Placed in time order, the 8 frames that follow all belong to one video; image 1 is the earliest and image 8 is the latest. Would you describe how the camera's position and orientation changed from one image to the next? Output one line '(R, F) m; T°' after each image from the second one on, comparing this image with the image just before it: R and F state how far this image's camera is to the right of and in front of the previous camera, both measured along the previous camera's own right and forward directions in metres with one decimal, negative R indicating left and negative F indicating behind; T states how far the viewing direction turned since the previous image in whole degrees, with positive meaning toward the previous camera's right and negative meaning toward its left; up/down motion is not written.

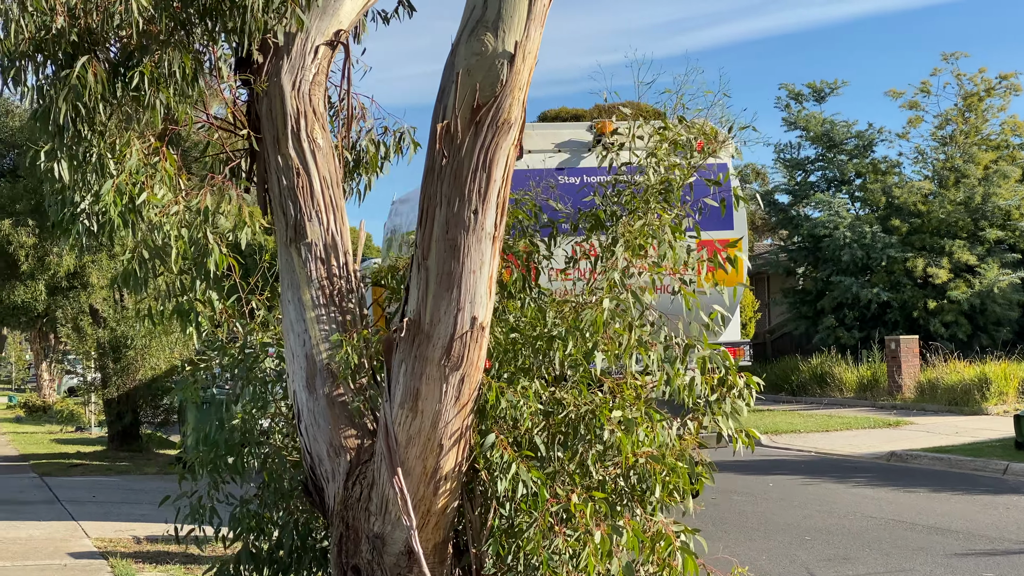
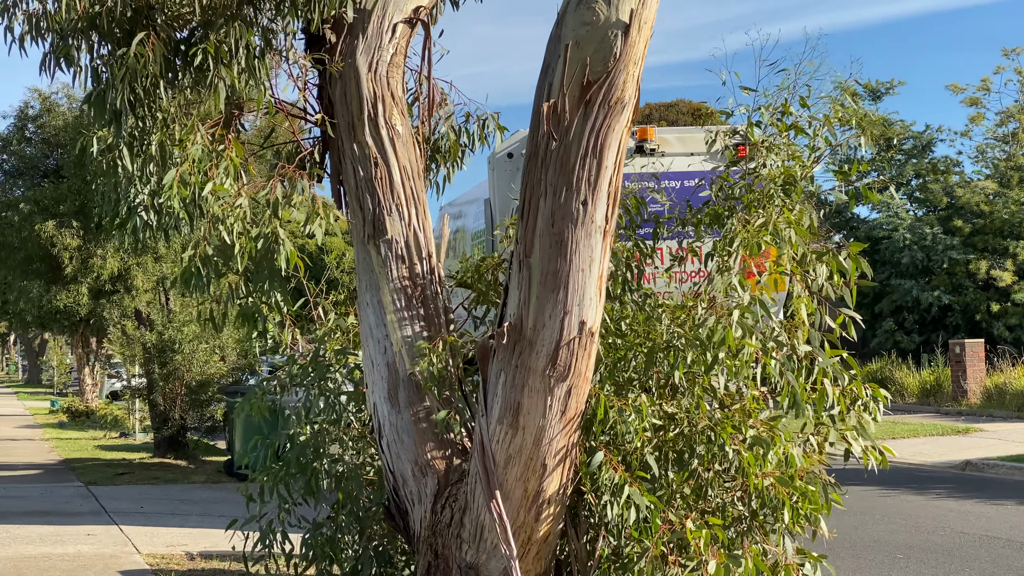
(-0.3, +0.4) m; -2°
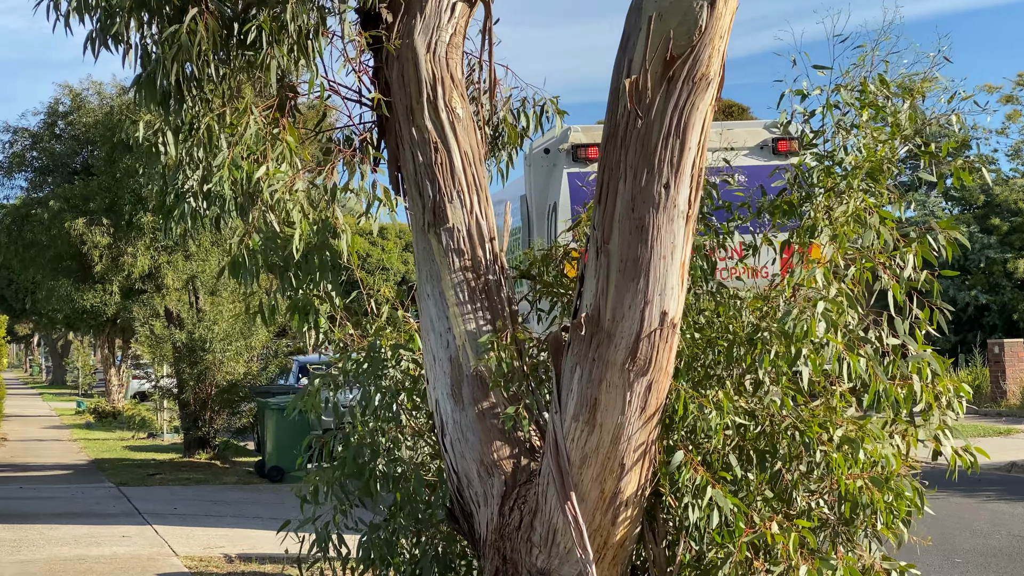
(-0.2, +0.2) m; -1°
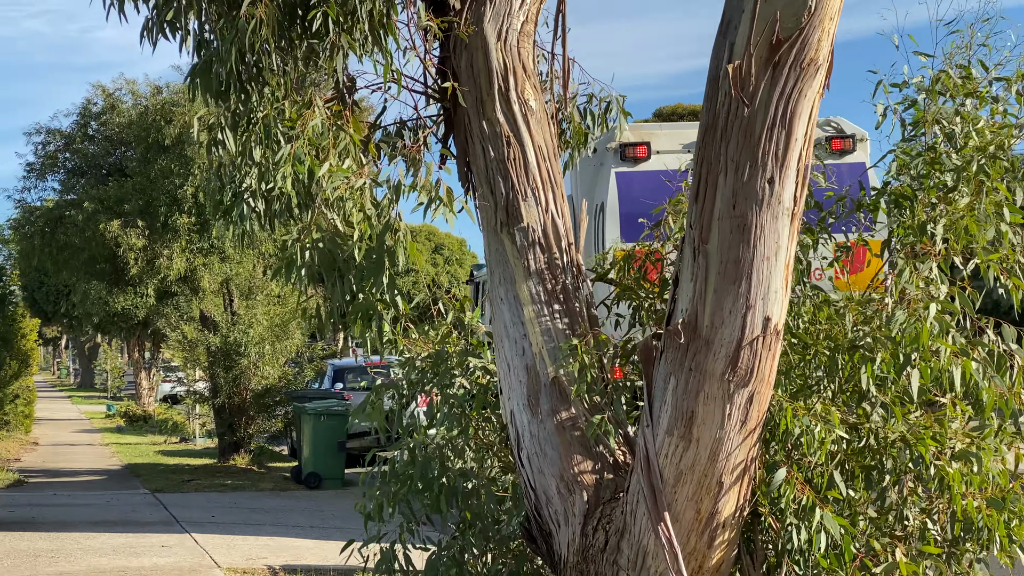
(-0.2, +0.2) m; -1°
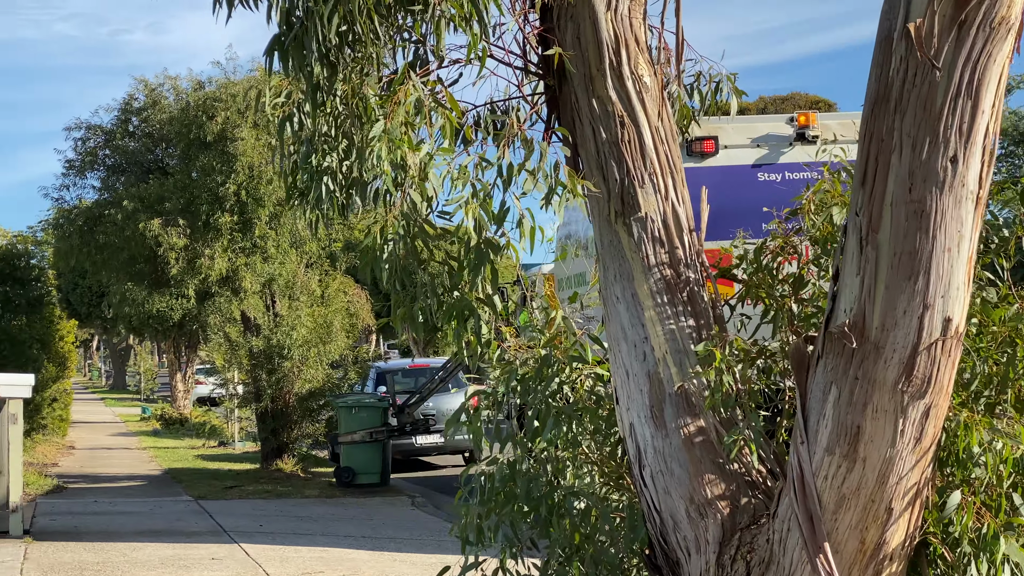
(-0.3, +0.4) m; -1°
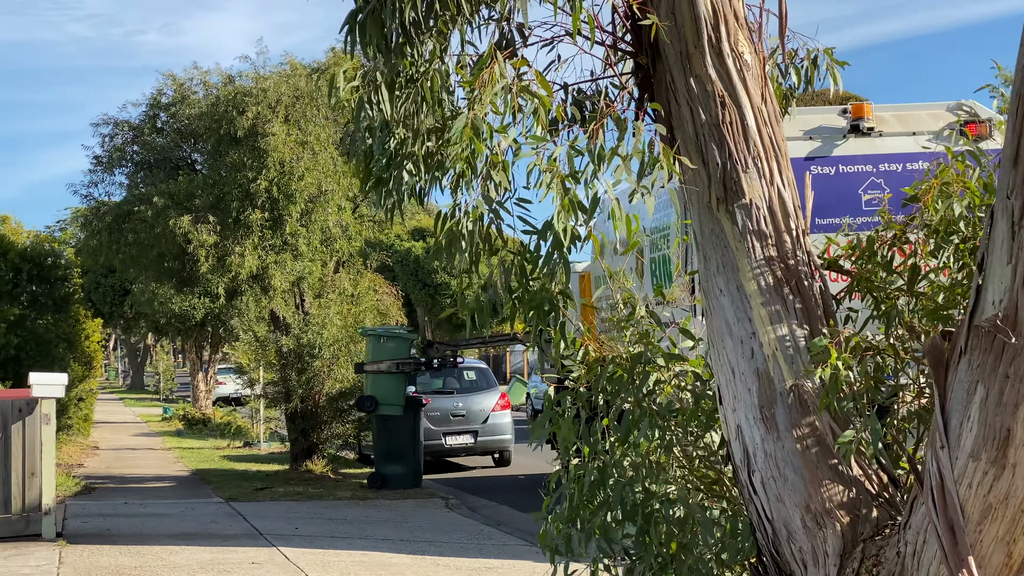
(-0.3, +0.2) m; -1°
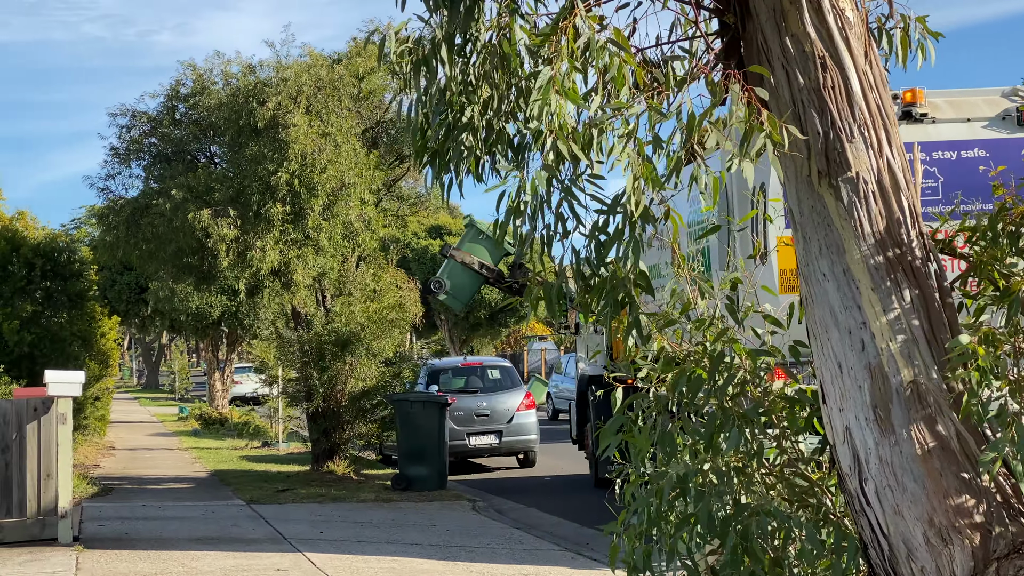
(-0.2, +0.3) m; -1°
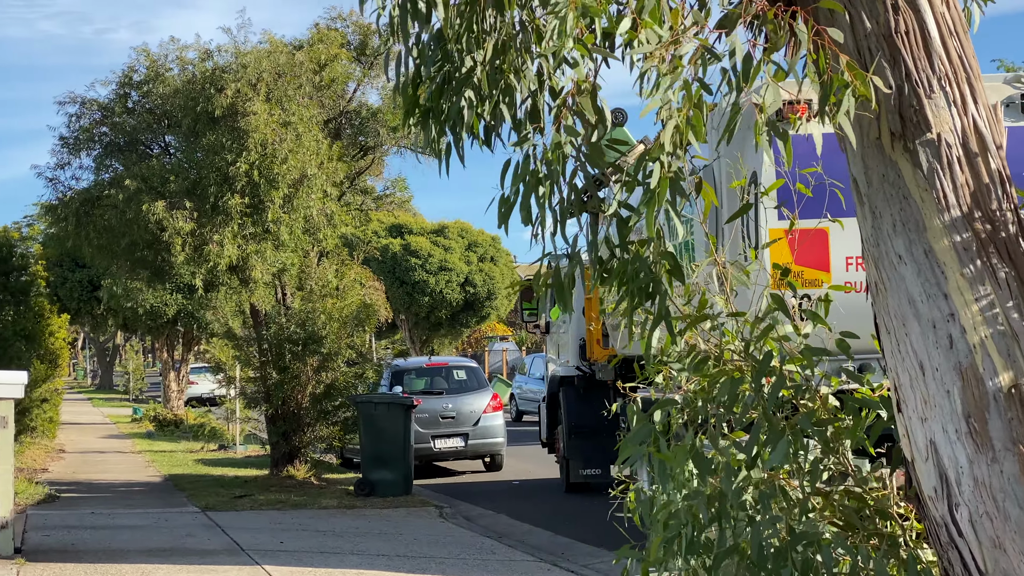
(-0.1, +0.3) m; +2°
